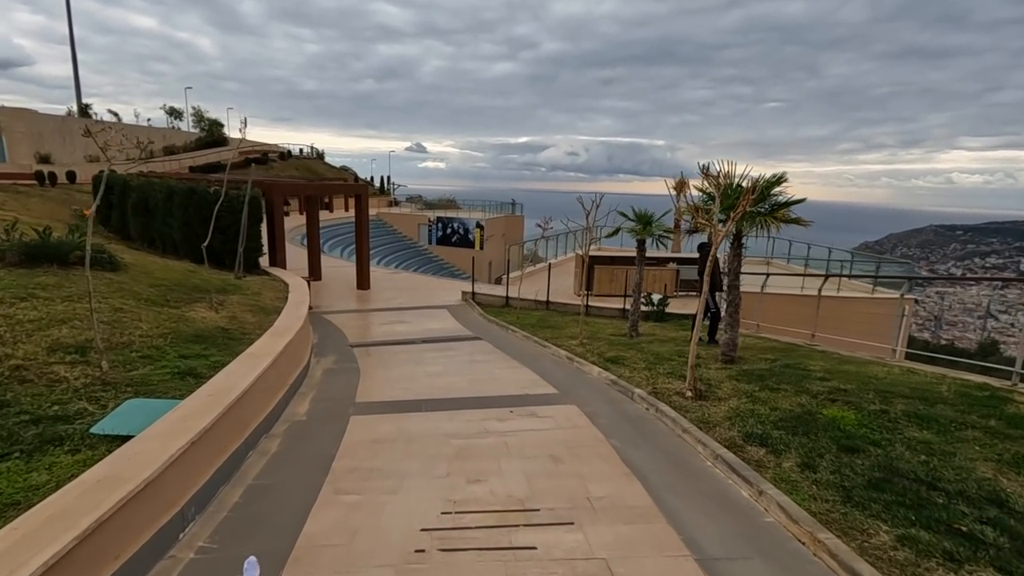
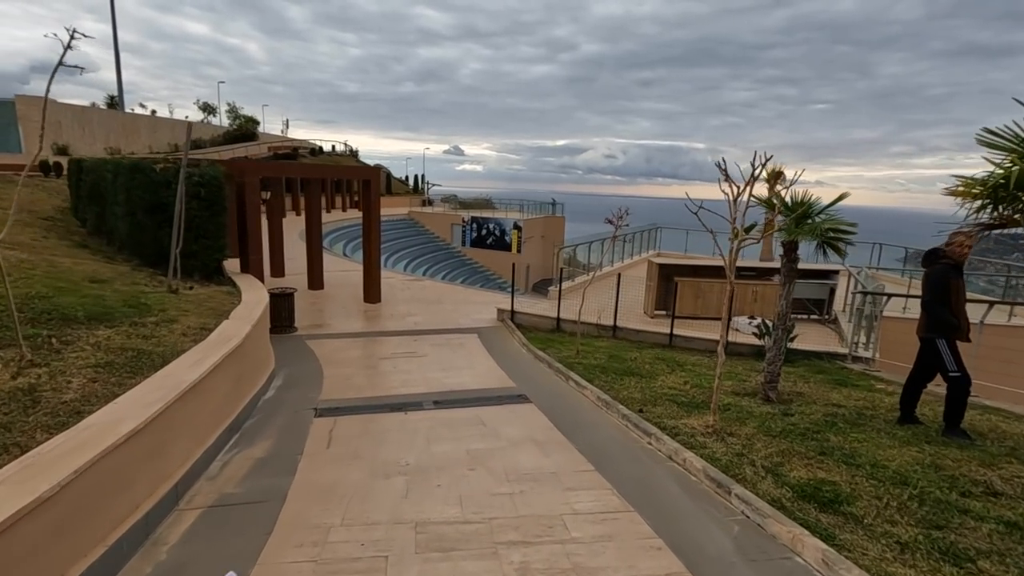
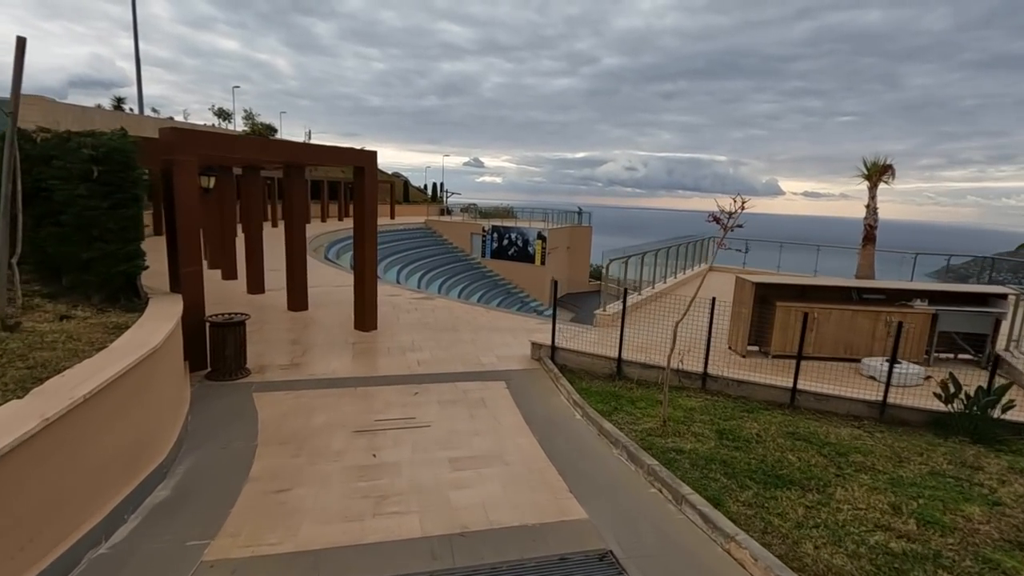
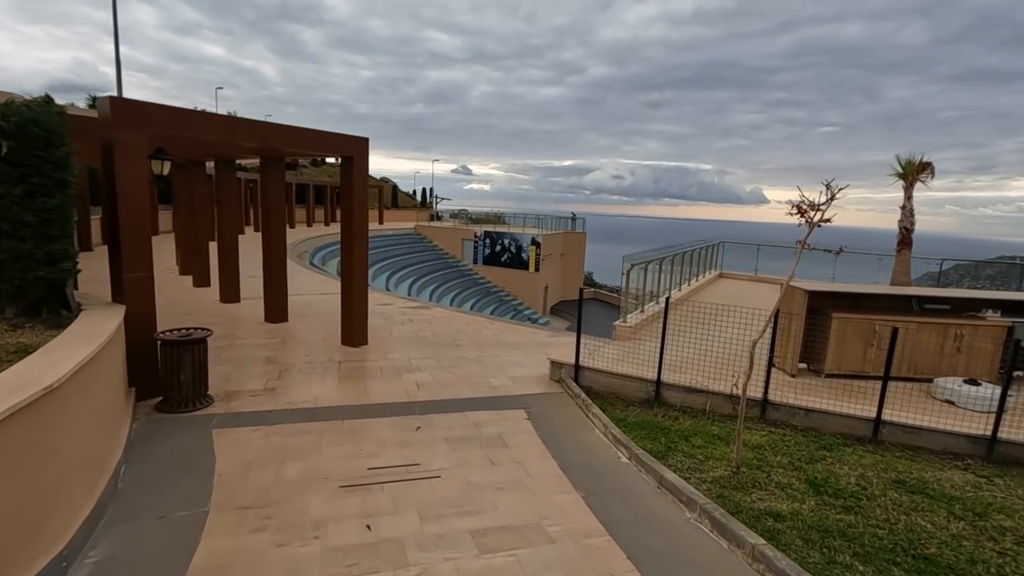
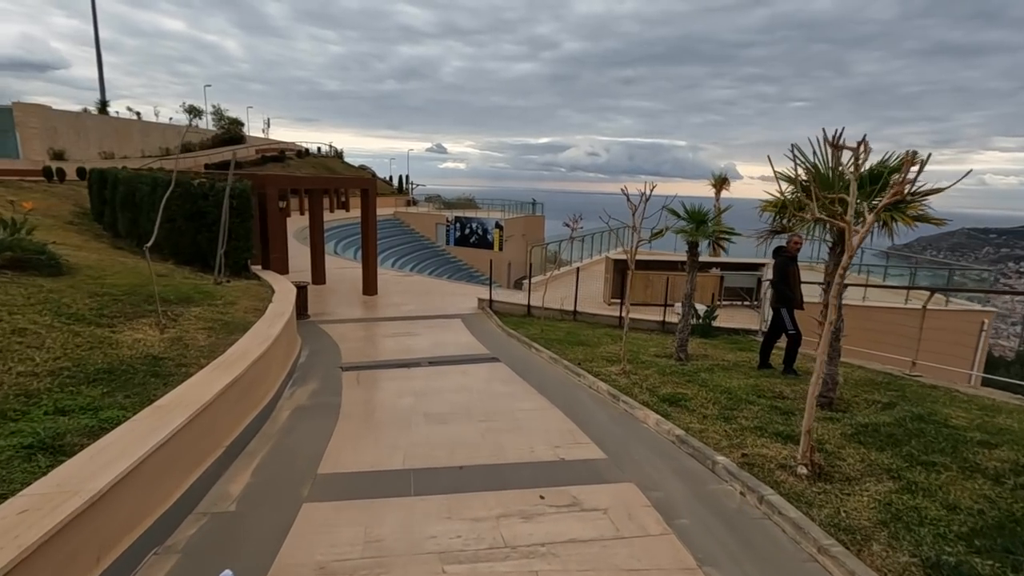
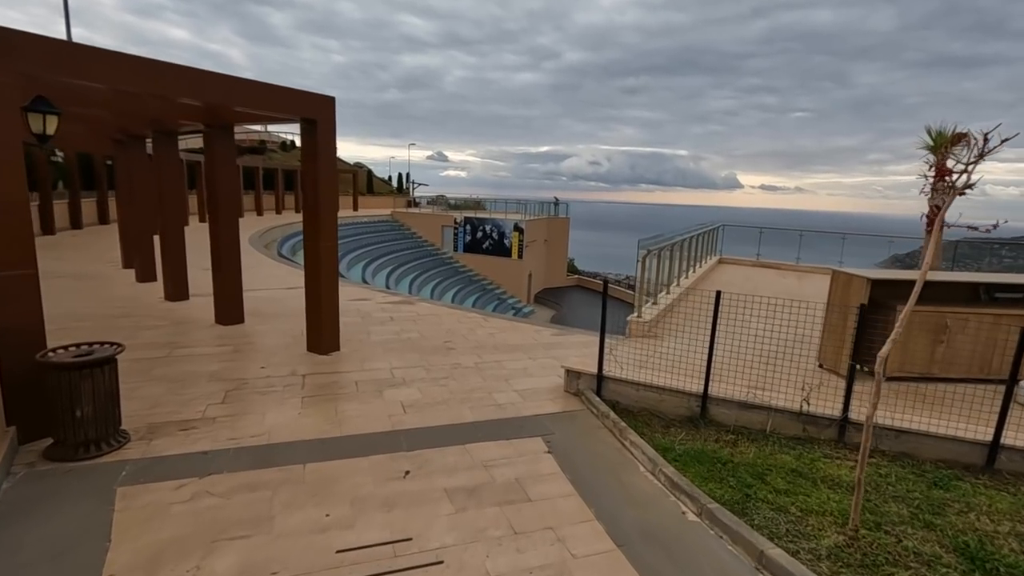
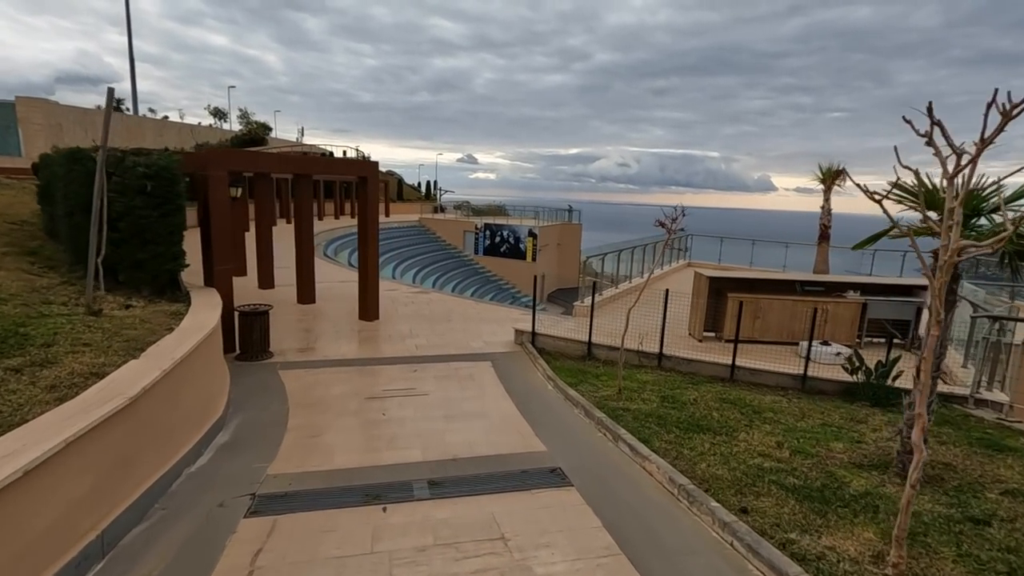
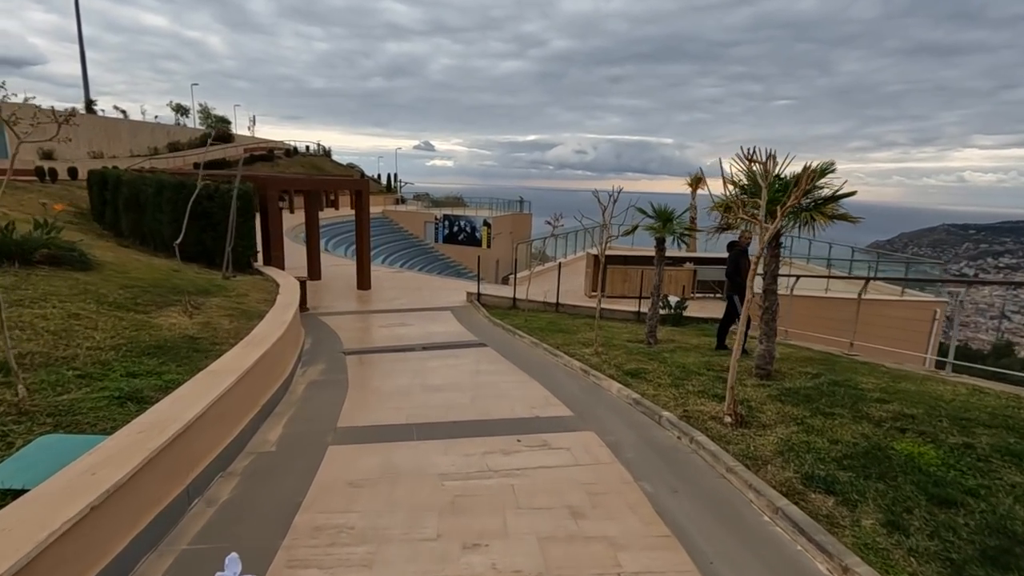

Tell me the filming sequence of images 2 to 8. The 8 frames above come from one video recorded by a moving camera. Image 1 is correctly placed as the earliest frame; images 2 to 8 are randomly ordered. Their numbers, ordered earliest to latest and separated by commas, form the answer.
8, 5, 2, 7, 3, 4, 6
